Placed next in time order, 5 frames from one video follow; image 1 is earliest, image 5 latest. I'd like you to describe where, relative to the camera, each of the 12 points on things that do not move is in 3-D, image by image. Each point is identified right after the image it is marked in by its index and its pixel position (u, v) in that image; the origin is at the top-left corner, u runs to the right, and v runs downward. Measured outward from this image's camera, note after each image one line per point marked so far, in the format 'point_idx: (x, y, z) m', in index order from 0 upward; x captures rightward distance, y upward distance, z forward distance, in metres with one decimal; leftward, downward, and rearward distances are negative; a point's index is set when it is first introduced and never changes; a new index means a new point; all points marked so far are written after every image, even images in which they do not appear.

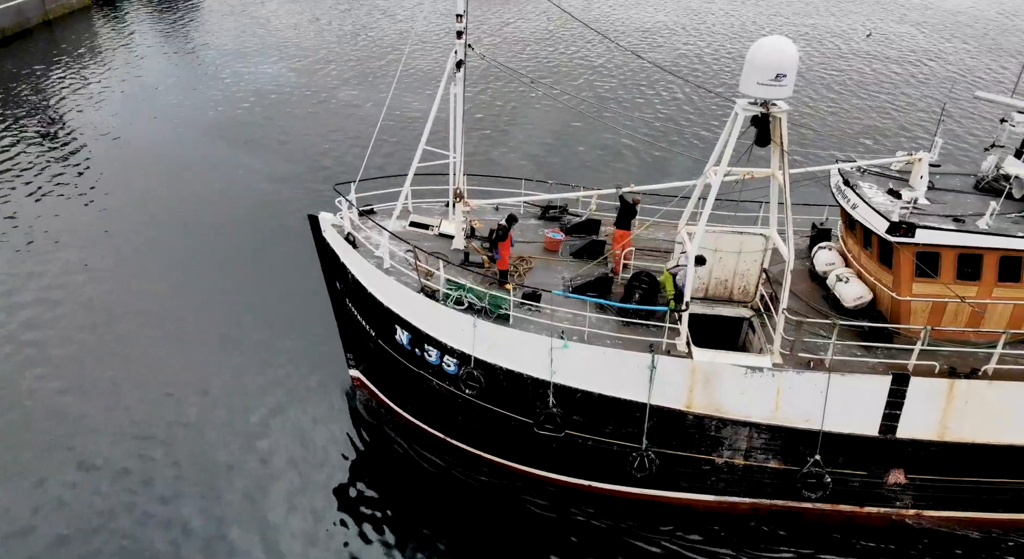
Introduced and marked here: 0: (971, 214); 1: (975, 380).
0: (+9.5, +1.3, +17.6) m
1: (+9.0, -2.0, +16.8) m
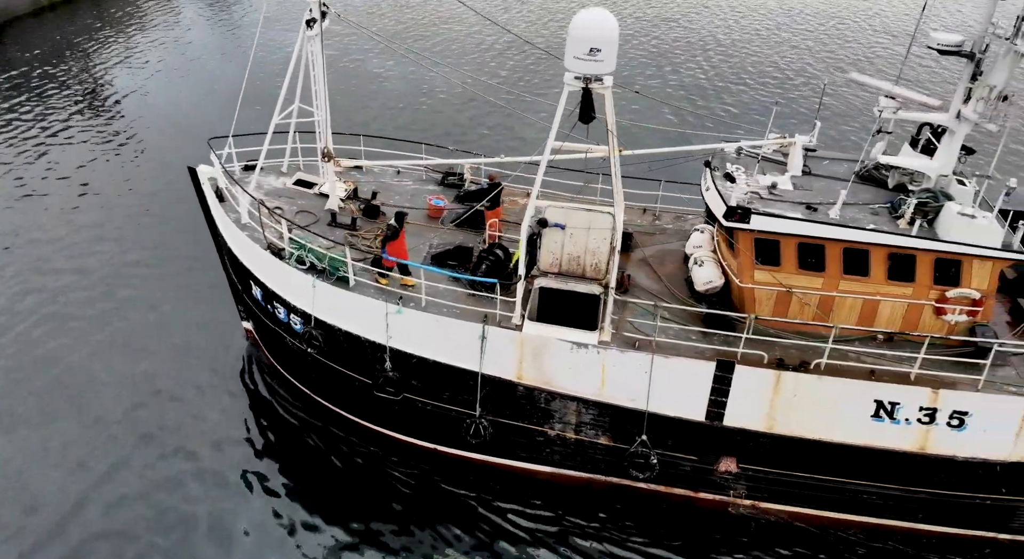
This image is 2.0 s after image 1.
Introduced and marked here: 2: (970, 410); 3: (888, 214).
0: (+6.2, +1.5, +16.9) m
1: (+5.5, -1.8, +16.2) m
2: (+8.5, -2.4, +15.8) m
3: (+7.3, +1.3, +16.6) m
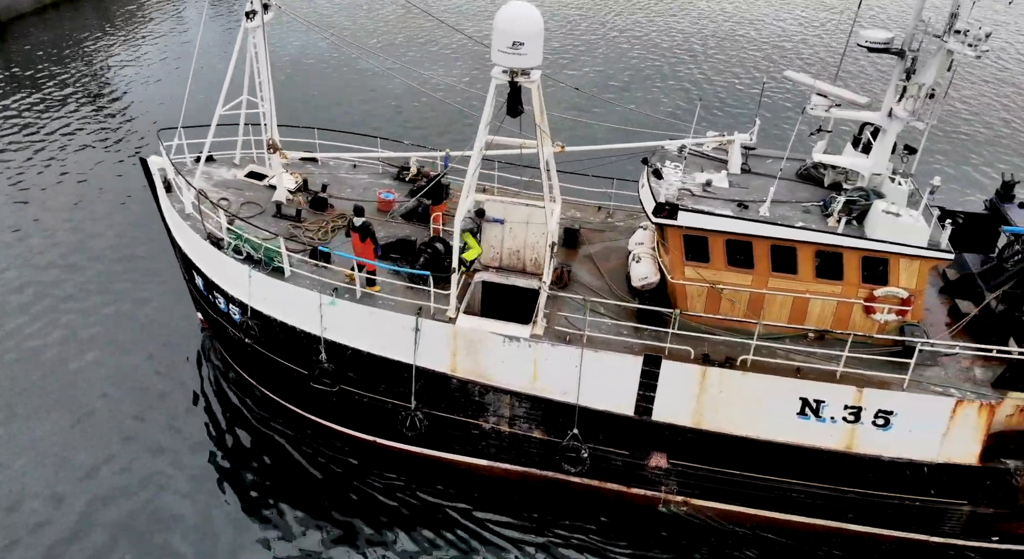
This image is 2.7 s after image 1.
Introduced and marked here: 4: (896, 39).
0: (+4.9, +1.6, +16.8) m
1: (+4.1, -1.7, +16.2) m
2: (+7.1, -2.4, +15.7) m
3: (+6.0, +1.3, +16.5) m
4: (+7.0, +4.4, +15.6) m
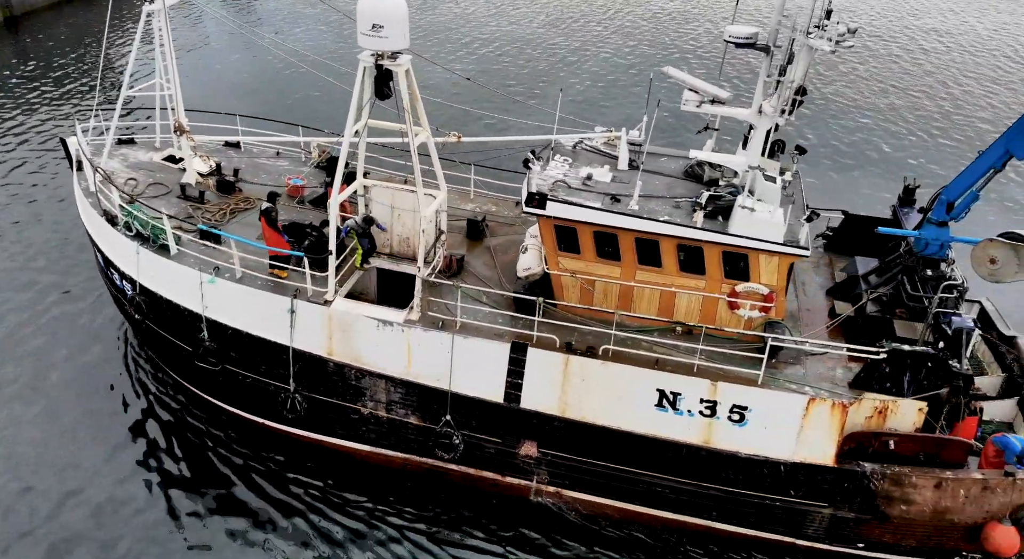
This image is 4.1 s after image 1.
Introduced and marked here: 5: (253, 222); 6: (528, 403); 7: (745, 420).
0: (+2.4, +1.7, +16.9) m
1: (+1.5, -1.5, +16.3) m
2: (+4.3, -2.3, +15.6) m
3: (+3.4, +1.4, +16.5) m
4: (+4.6, +4.5, +15.6) m
5: (-5.9, +1.3, +19.3) m
6: (+0.3, -2.5, +16.9) m
7: (+4.3, -2.6, +15.7) m
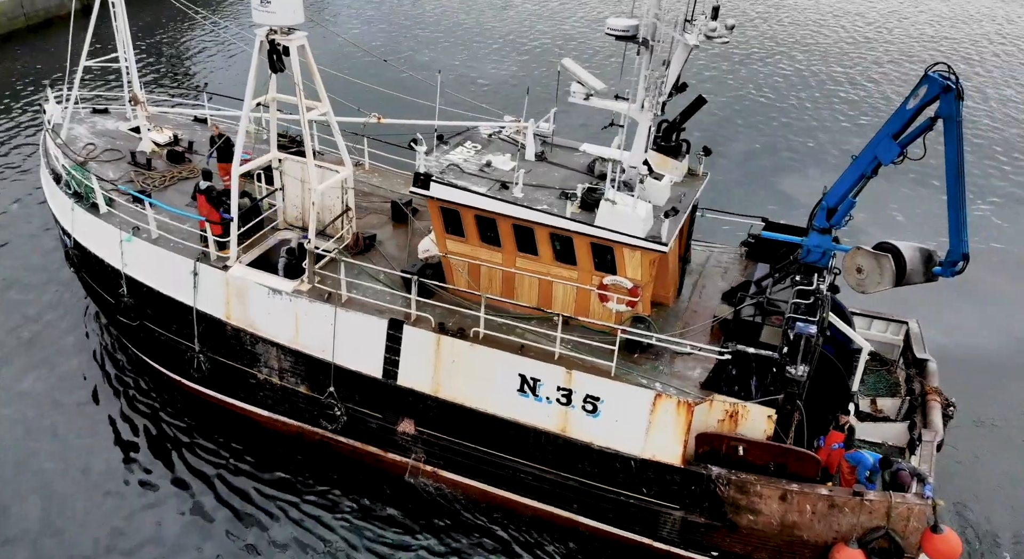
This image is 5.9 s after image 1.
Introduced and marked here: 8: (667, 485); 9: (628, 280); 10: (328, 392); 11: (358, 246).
0: (+0.2, +2.0, +17.1) m
1: (-1.1, -1.2, +16.5) m
2: (+1.6, -2.2, +15.5) m
3: (+1.1, +1.6, +16.6) m
4: (+2.4, +4.6, +15.5) m
5: (-7.8, +2.1, +20.4) m
6: (-2.3, -2.0, +17.3) m
7: (+1.6, -2.5, +15.6) m
8: (+2.8, -3.8, +15.6) m
9: (+2.2, 0.0, +15.9) m
10: (-4.0, -2.4, +18.1) m
11: (-3.5, +0.8, +19.3) m
